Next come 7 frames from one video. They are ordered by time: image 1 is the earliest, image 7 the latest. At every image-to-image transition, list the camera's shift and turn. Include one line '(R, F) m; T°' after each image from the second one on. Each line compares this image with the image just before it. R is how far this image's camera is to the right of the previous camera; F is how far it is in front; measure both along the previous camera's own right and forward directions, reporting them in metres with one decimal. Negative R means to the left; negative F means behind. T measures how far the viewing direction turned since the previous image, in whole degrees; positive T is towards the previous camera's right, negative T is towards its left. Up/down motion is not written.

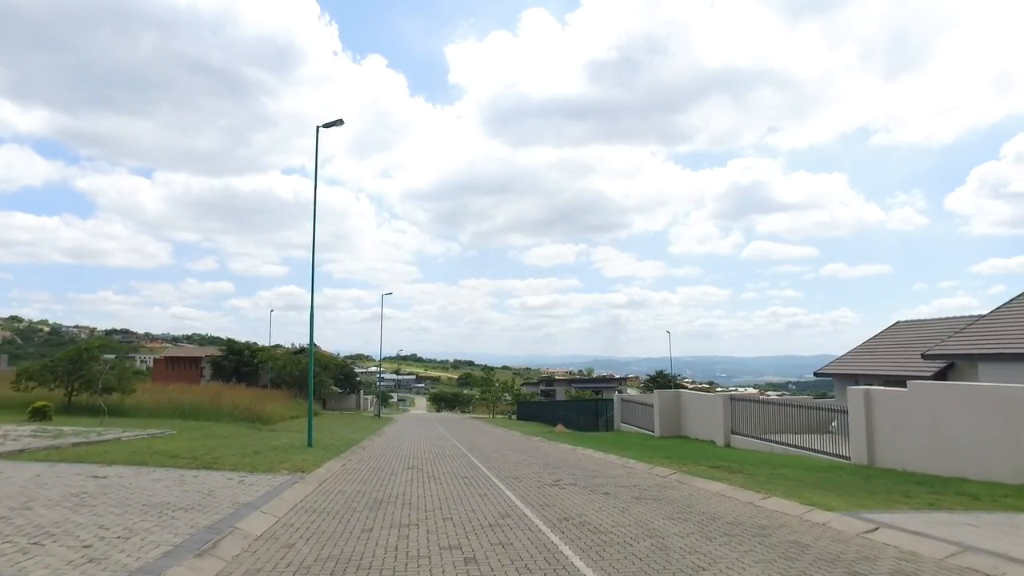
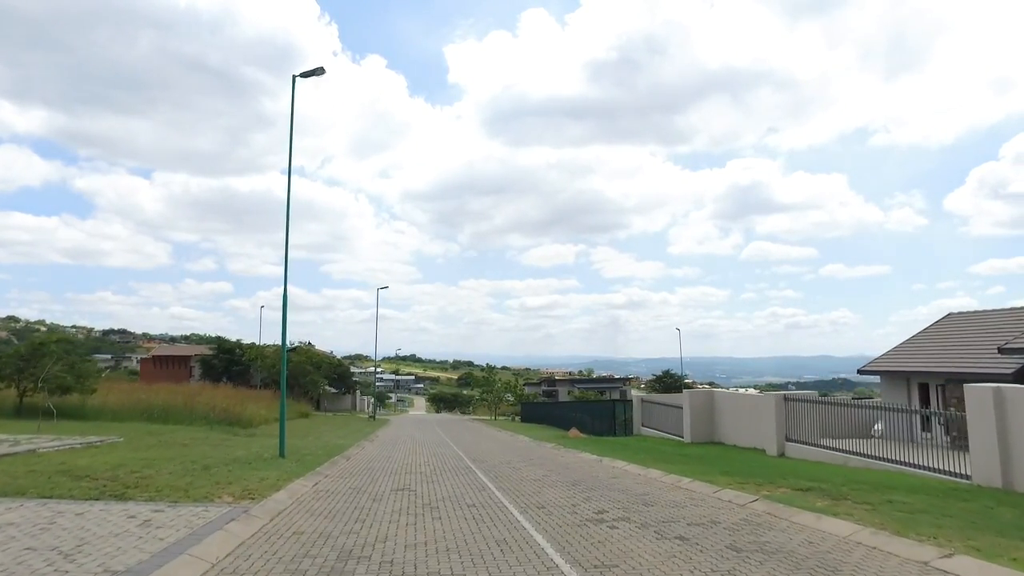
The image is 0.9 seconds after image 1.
(-0.1, +0.8) m; 0°
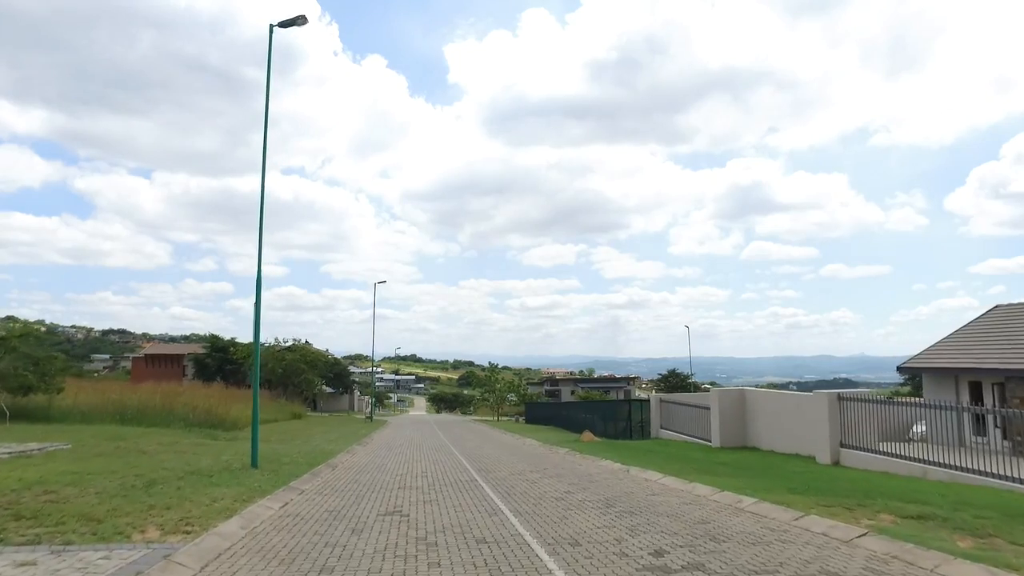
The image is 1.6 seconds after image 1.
(-0.1, +0.5) m; 0°
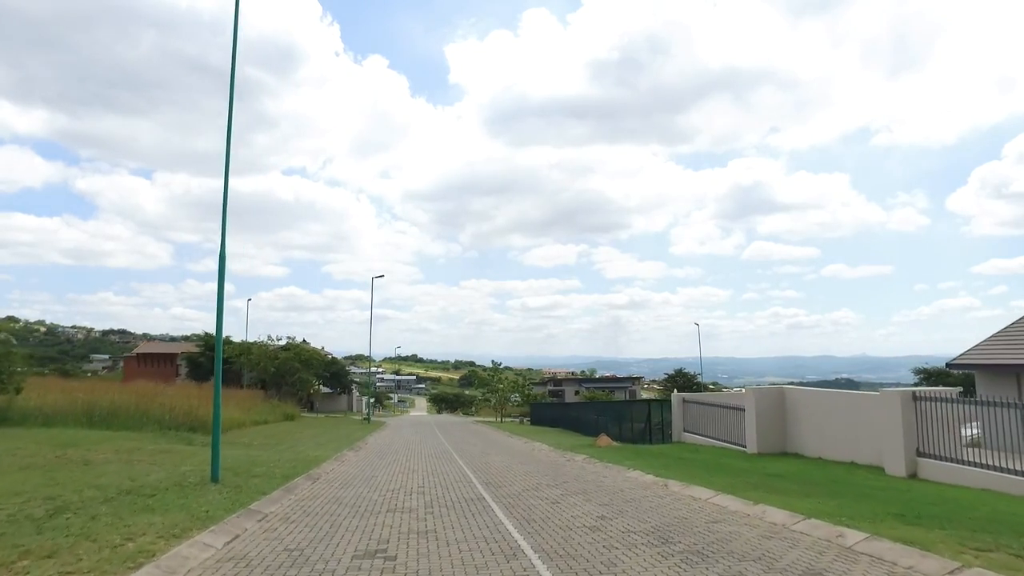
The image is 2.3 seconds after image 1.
(0.0, +0.6) m; 0°
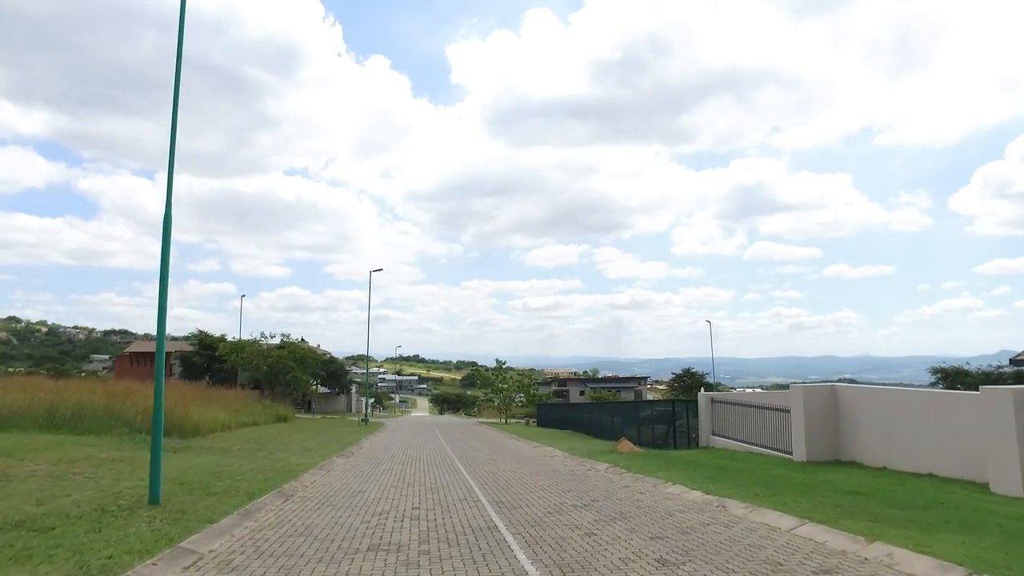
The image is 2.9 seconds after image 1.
(-0.1, +0.5) m; 0°
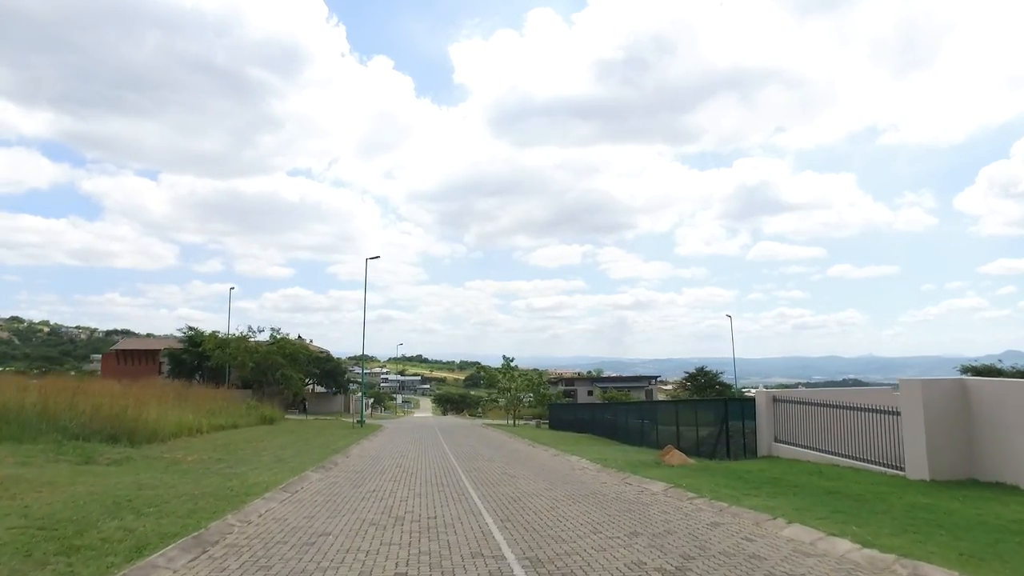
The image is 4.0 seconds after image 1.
(-0.1, +0.9) m; 0°
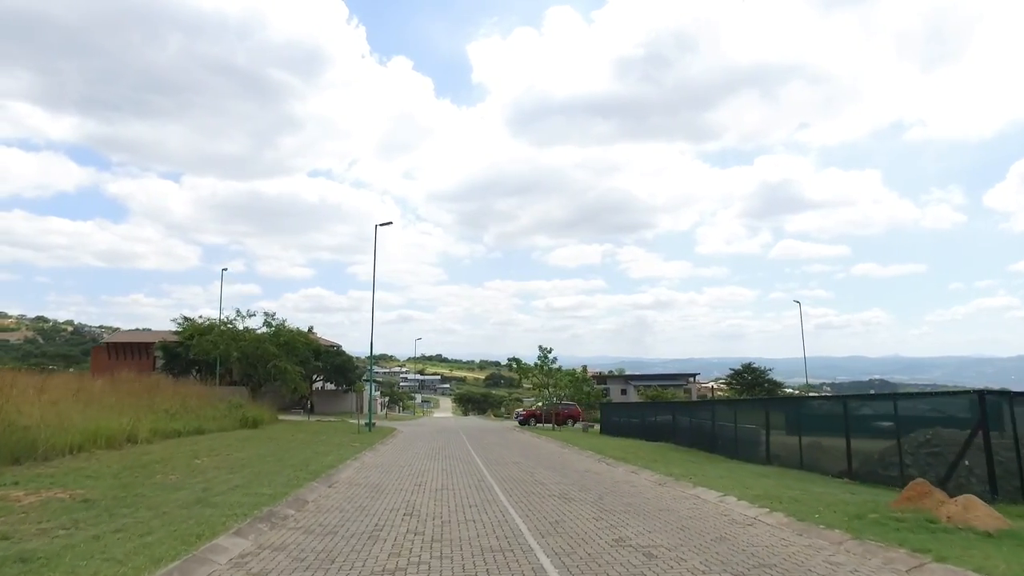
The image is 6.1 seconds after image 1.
(-0.2, +1.8) m; -1°
